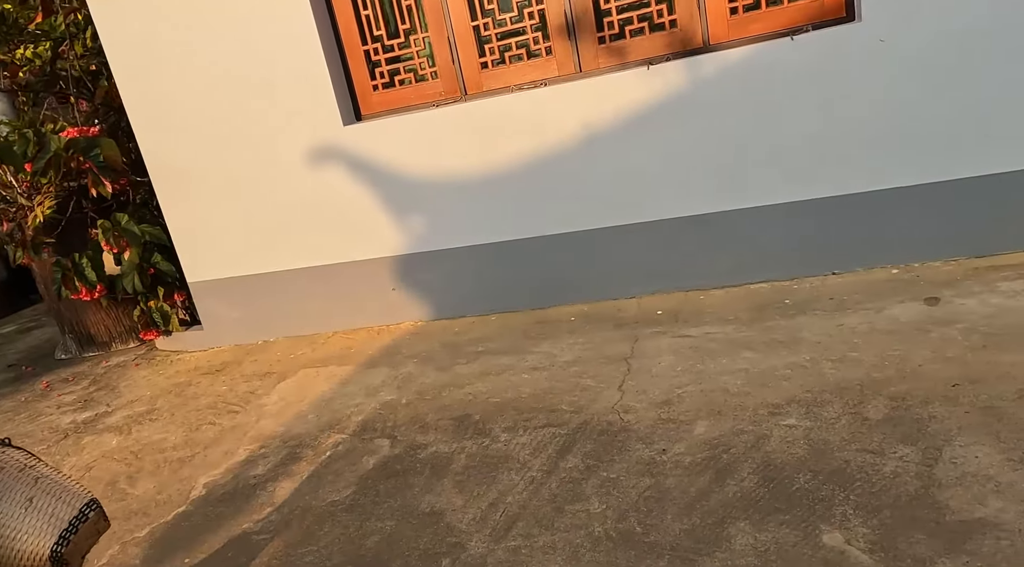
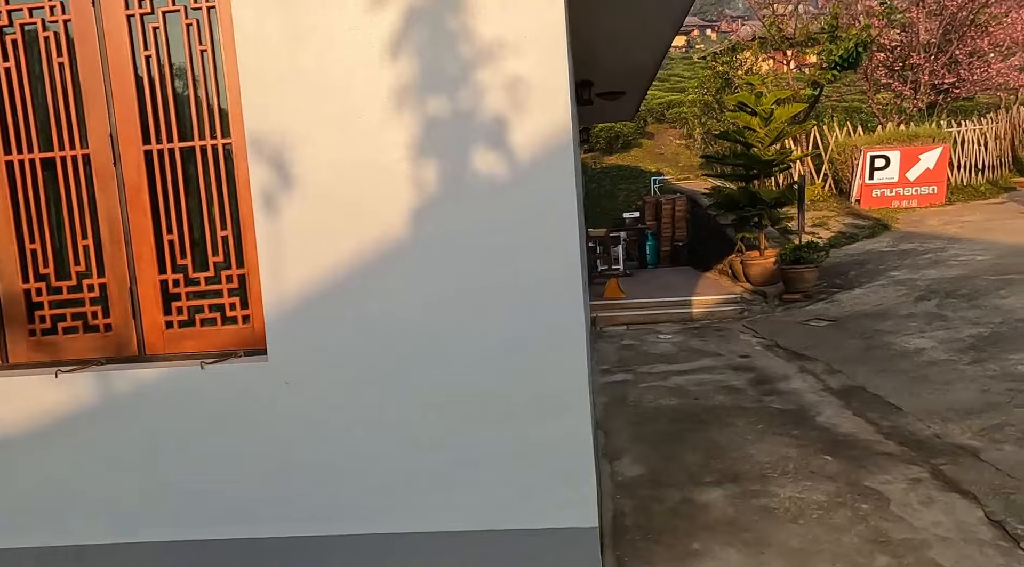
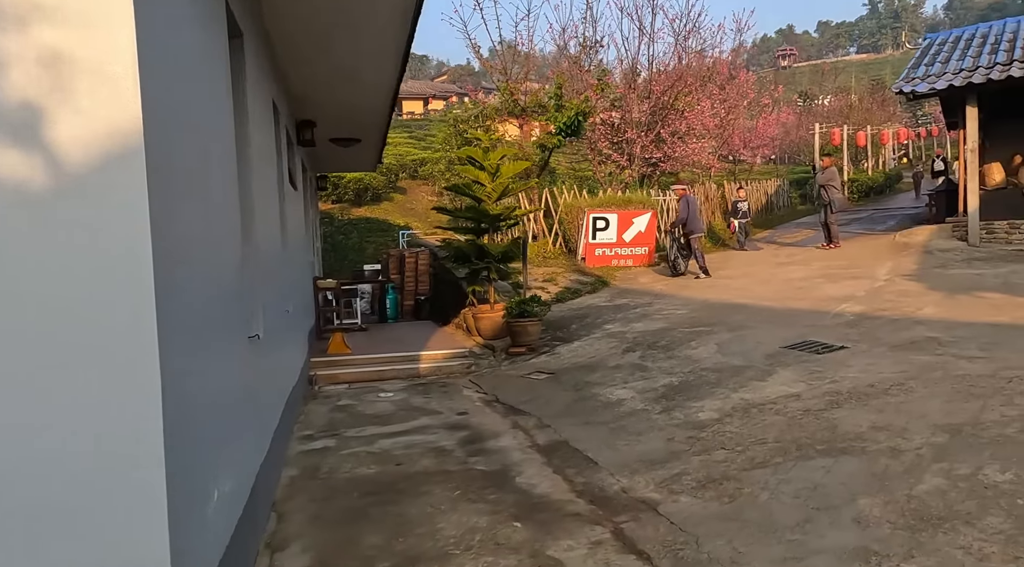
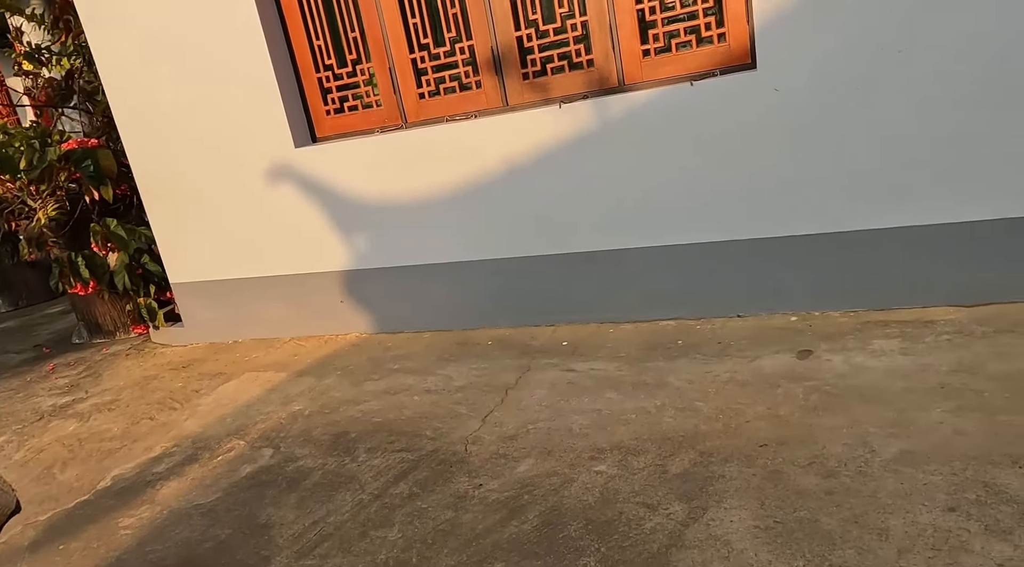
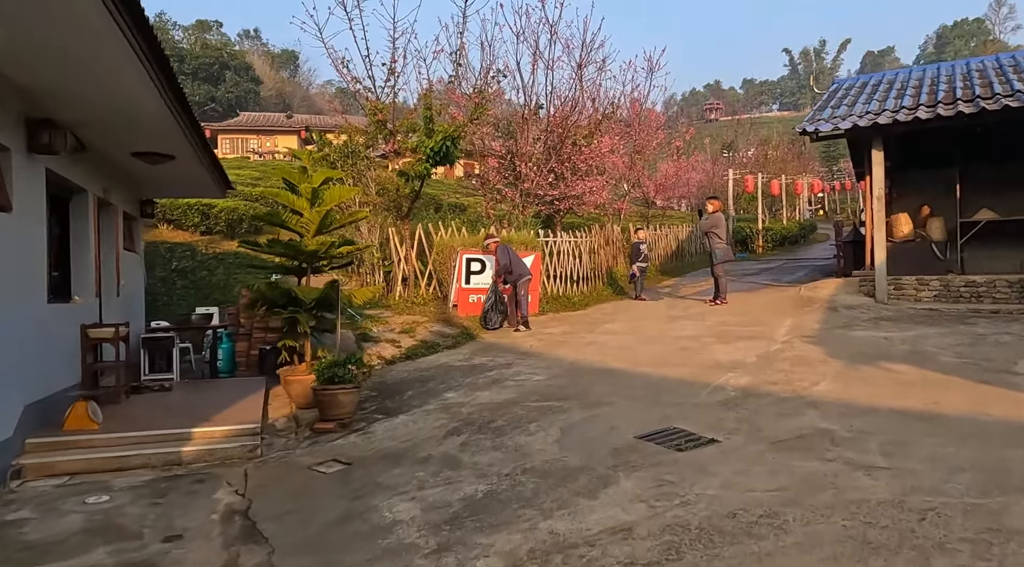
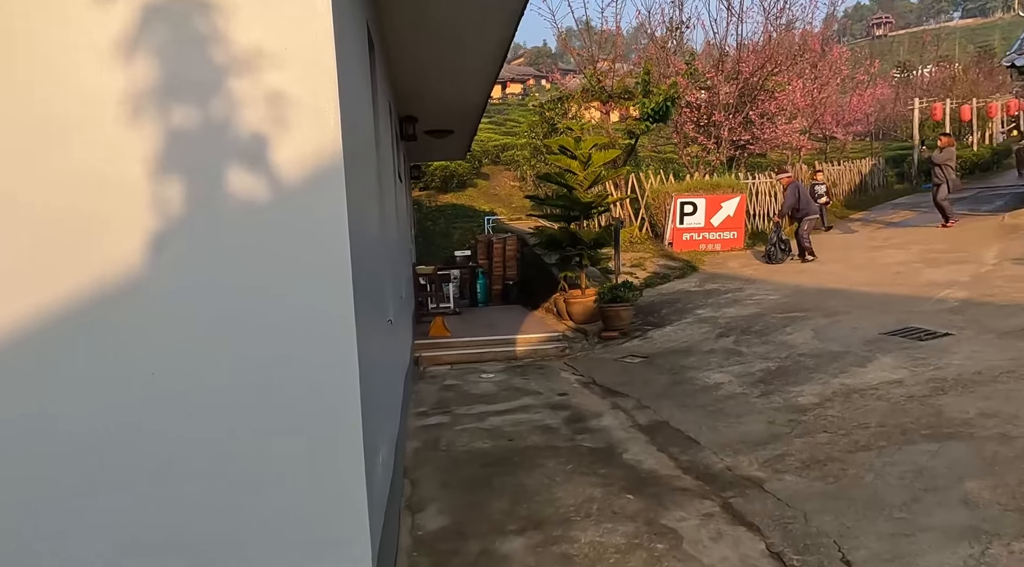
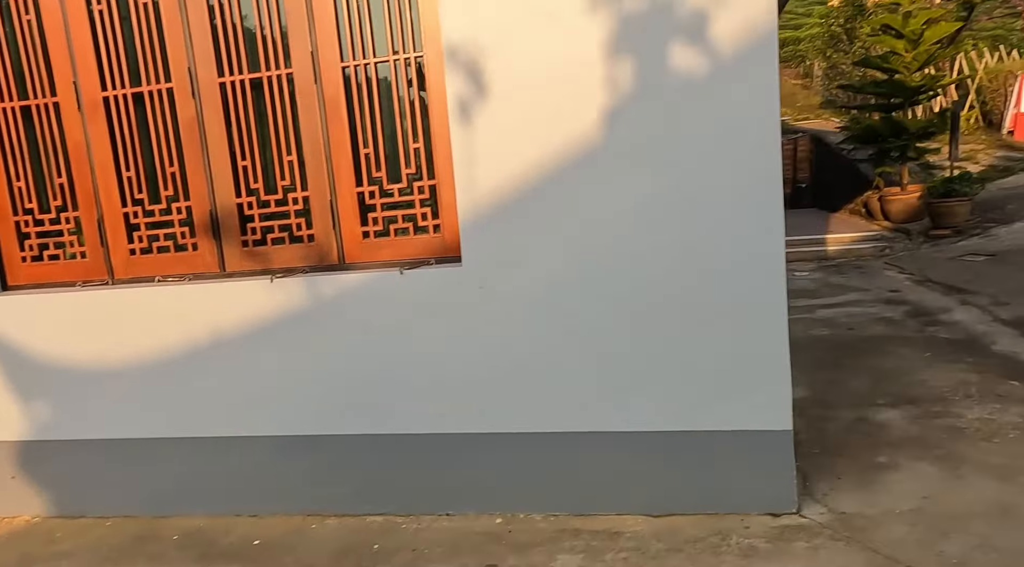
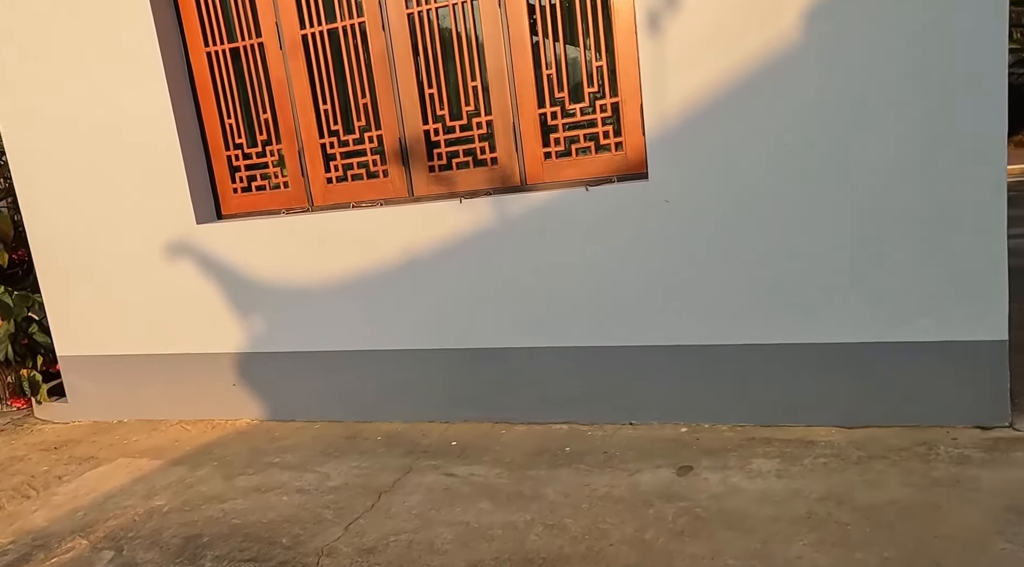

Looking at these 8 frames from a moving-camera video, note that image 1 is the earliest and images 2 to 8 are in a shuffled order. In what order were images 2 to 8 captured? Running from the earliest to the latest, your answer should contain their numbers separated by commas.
4, 8, 7, 2, 6, 3, 5
